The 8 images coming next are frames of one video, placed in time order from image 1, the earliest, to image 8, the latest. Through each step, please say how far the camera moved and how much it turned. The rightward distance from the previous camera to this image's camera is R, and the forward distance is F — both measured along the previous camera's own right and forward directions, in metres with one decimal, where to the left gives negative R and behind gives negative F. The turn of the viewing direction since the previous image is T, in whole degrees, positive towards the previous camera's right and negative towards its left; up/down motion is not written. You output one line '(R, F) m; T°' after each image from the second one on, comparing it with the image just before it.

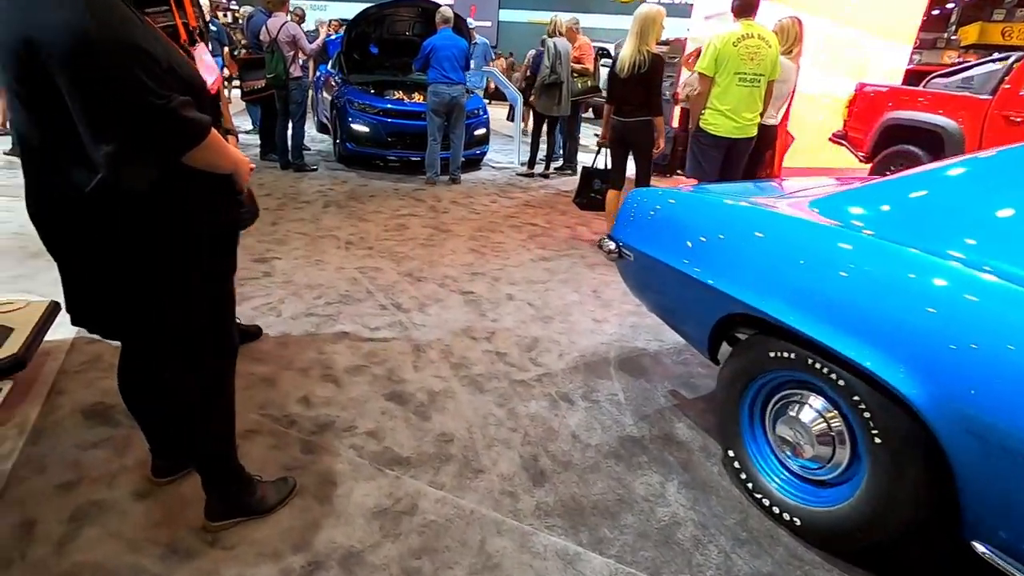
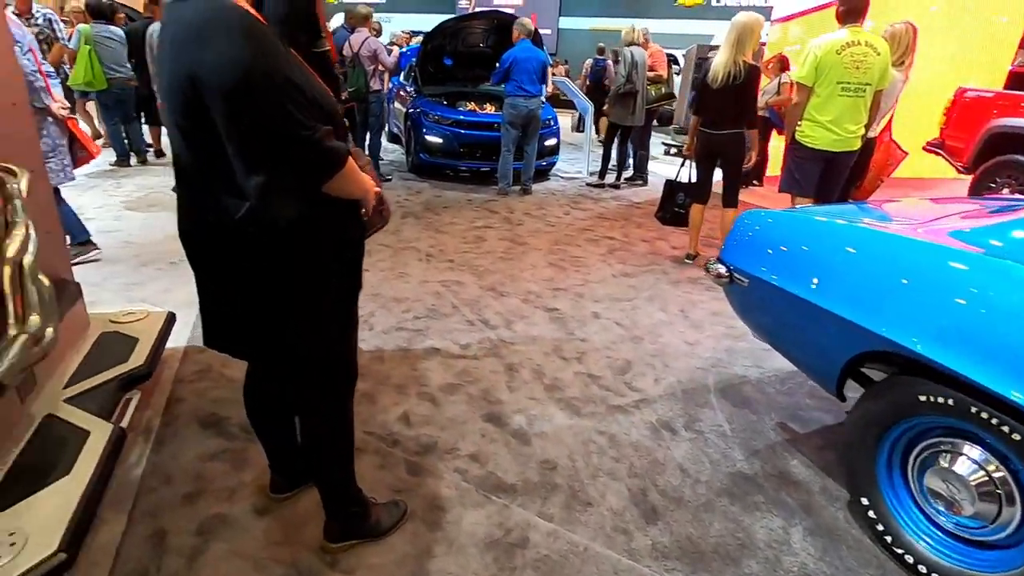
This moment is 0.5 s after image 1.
(-0.2, 0.0) m; -5°
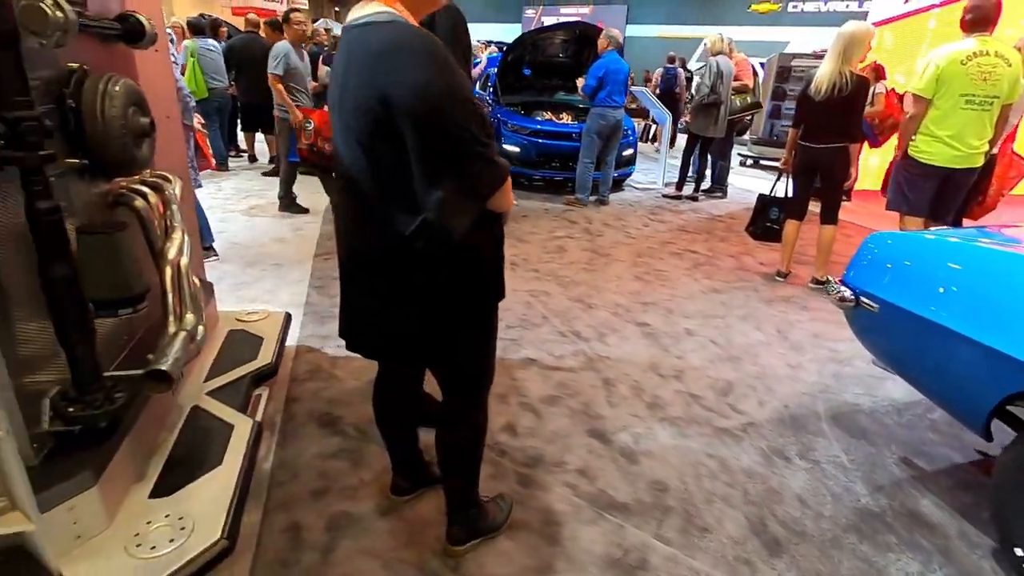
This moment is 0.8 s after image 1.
(-0.2, 0.0) m; -6°
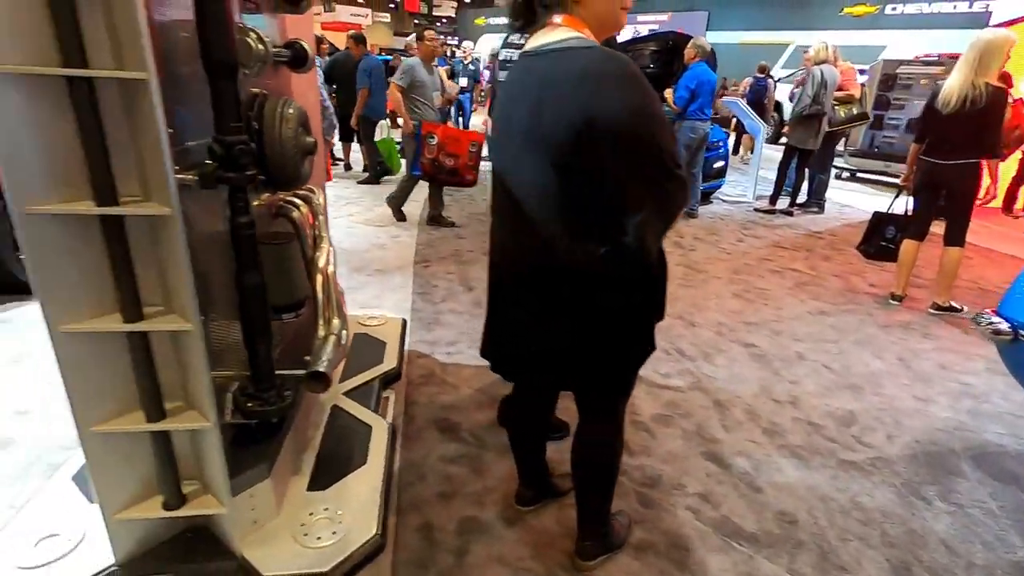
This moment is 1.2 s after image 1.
(-0.2, 0.0) m; -7°
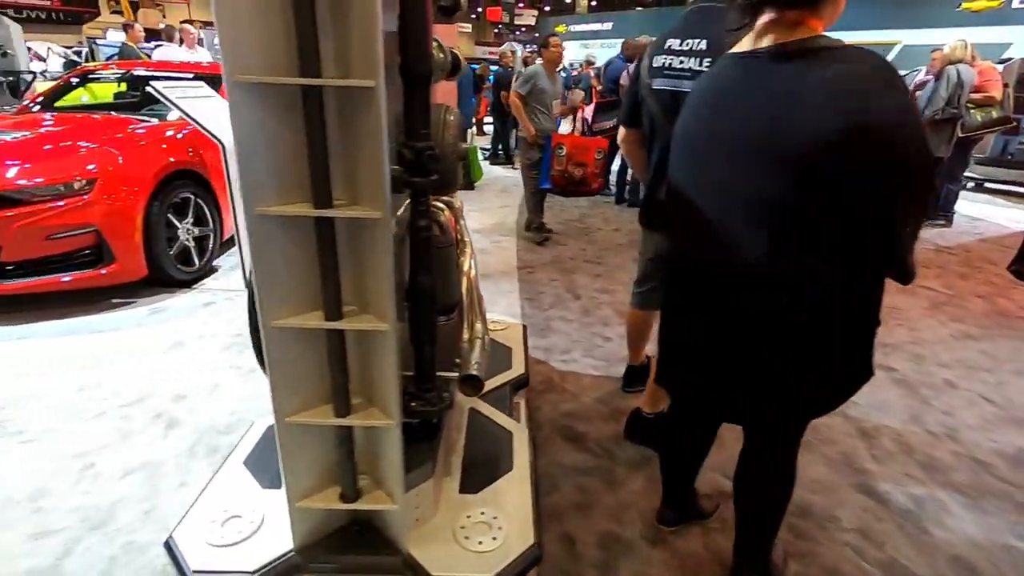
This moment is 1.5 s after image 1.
(-0.3, 0.0) m; -7°
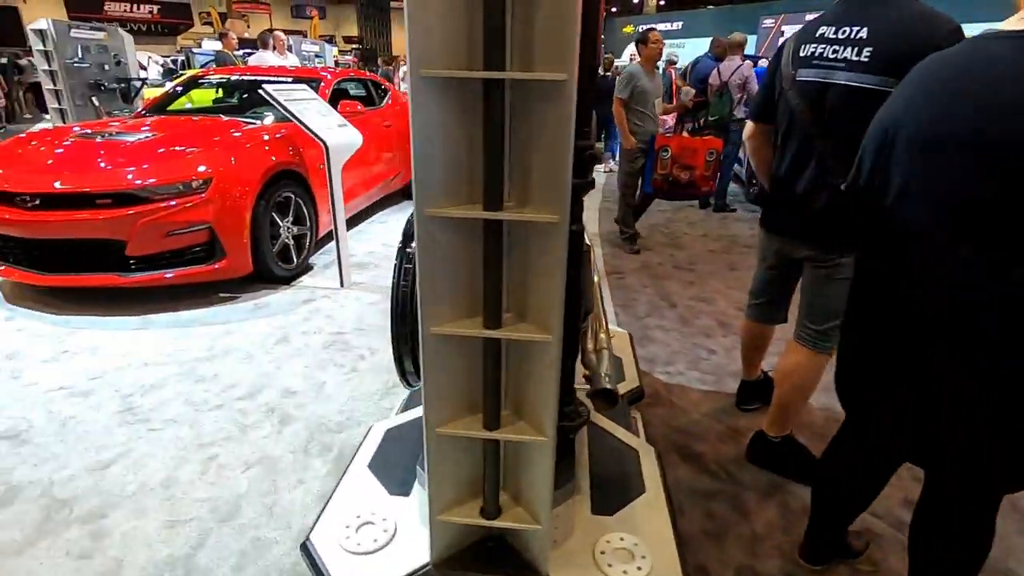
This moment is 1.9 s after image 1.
(-0.2, +0.1) m; -6°
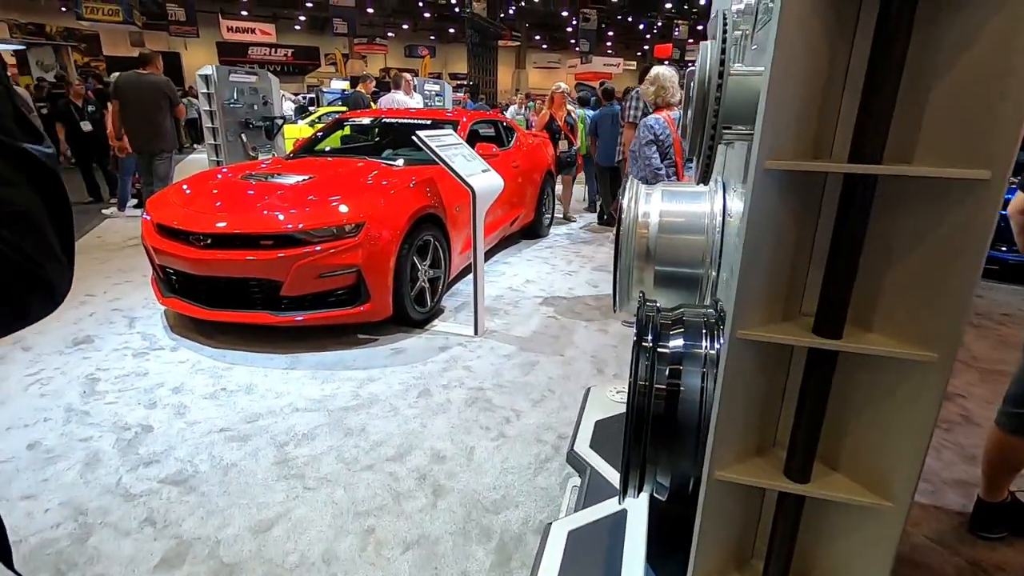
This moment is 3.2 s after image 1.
(-0.4, +0.2) m; -9°
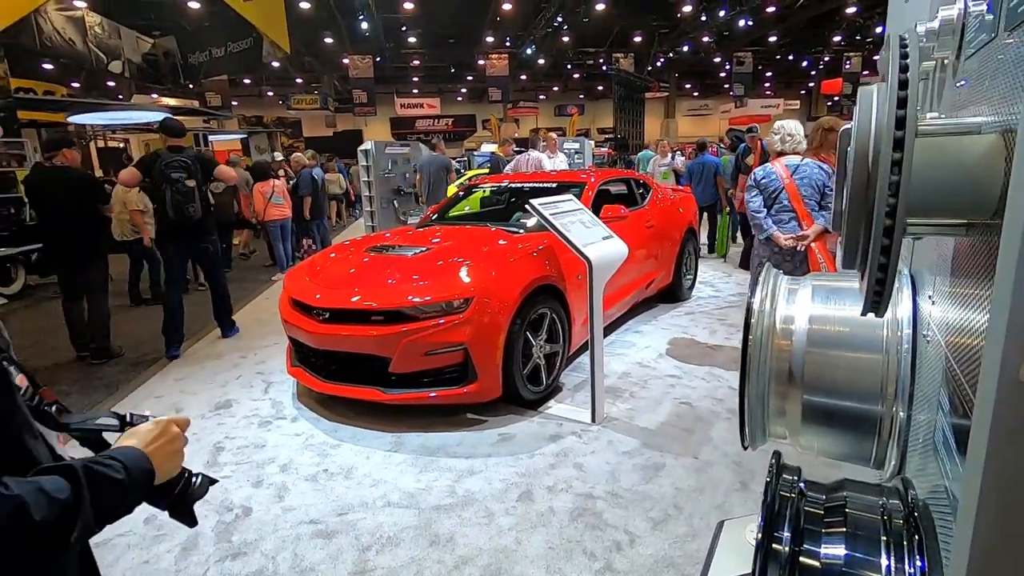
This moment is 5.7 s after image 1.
(+0.2, +0.4) m; -16°
